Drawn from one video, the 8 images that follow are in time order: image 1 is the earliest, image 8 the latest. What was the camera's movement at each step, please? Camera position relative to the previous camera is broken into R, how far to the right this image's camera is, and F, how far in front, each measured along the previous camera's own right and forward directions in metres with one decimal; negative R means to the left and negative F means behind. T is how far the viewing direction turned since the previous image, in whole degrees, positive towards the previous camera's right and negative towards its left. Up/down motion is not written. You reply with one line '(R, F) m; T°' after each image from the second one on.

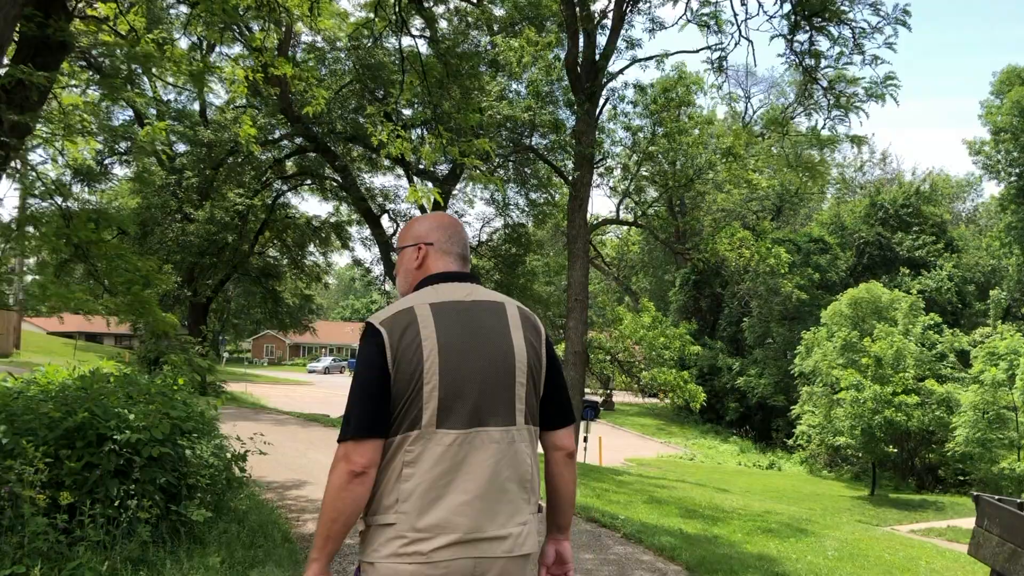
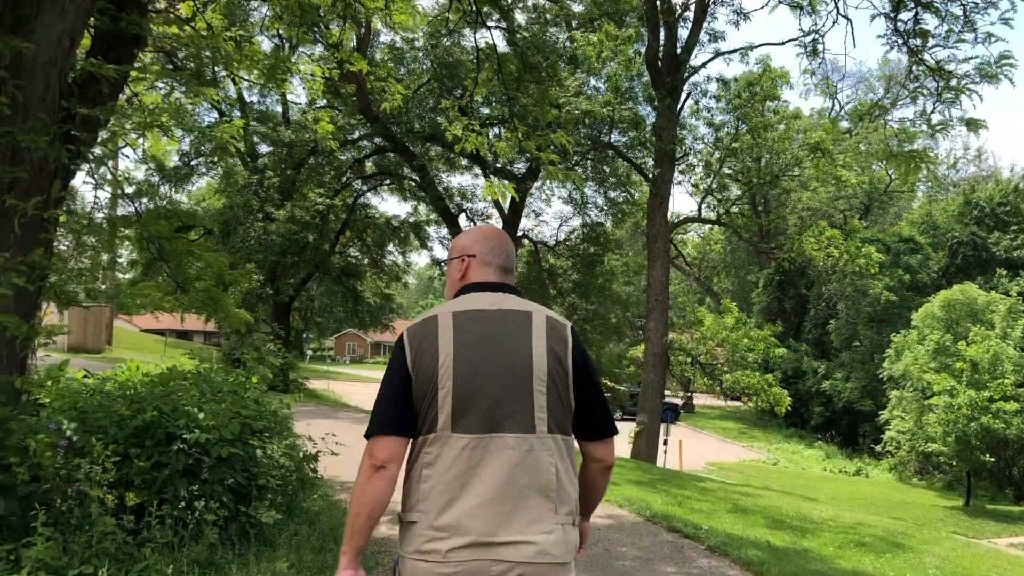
(0.0, +0.2) m; -6°
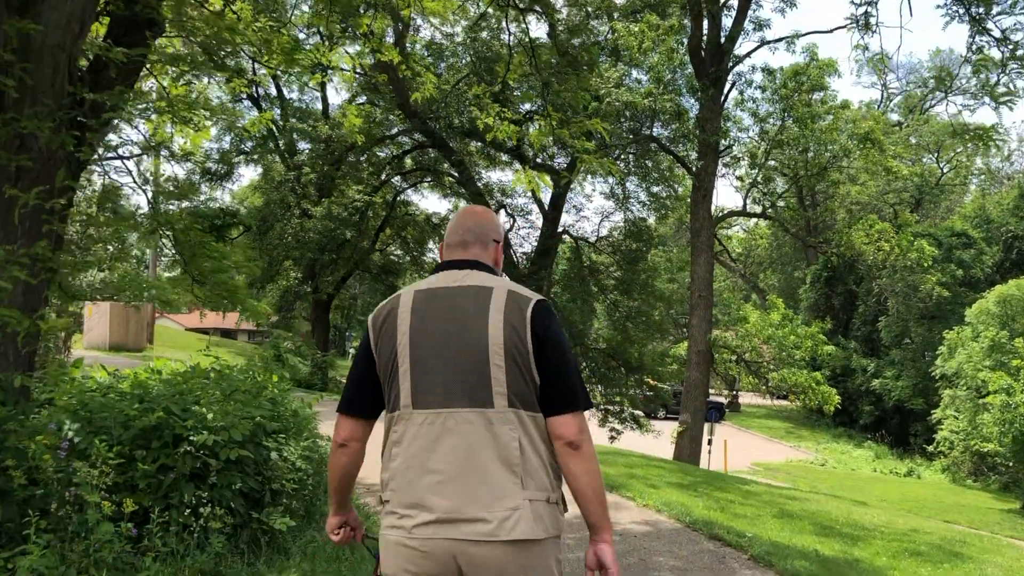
(+0.1, +0.2) m; -3°
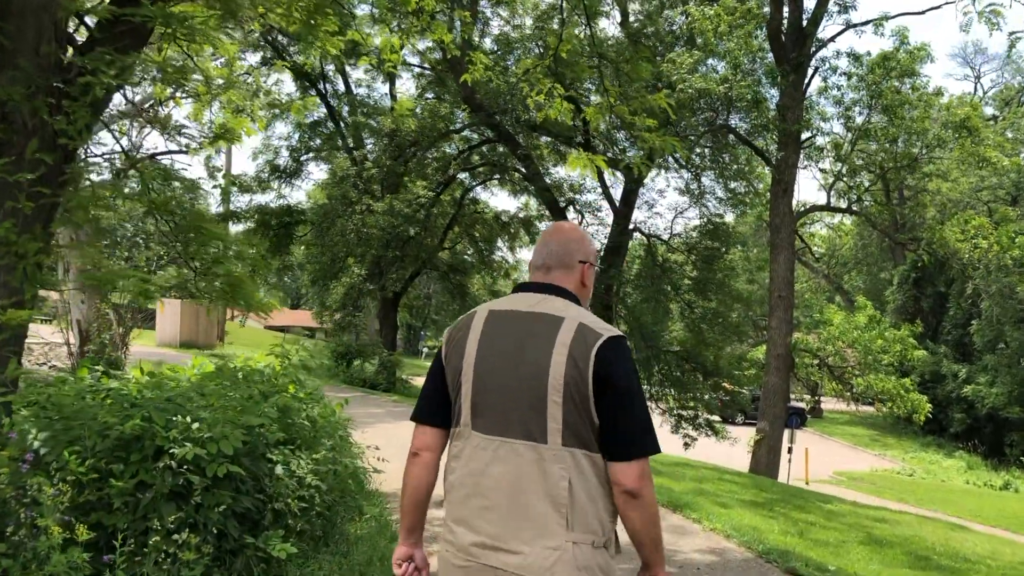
(+0.1, +0.5) m; -5°
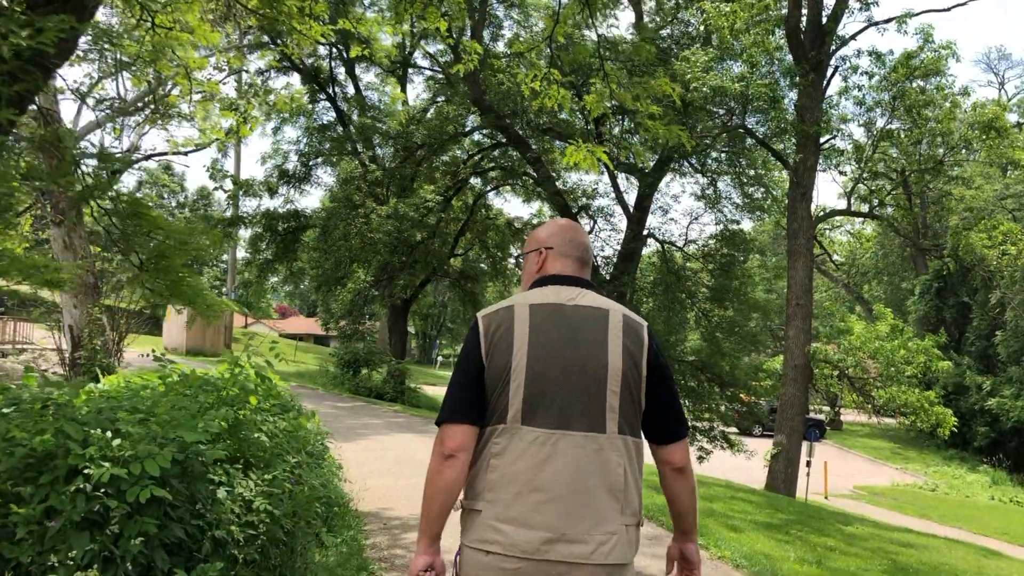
(+0.1, +0.4) m; -1°
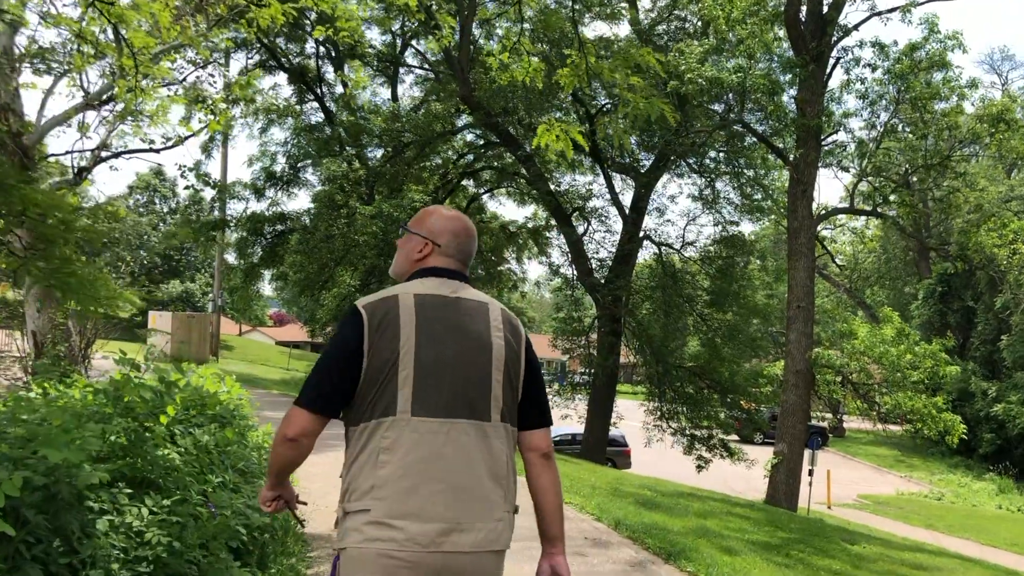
(+0.2, +0.4) m; 0°
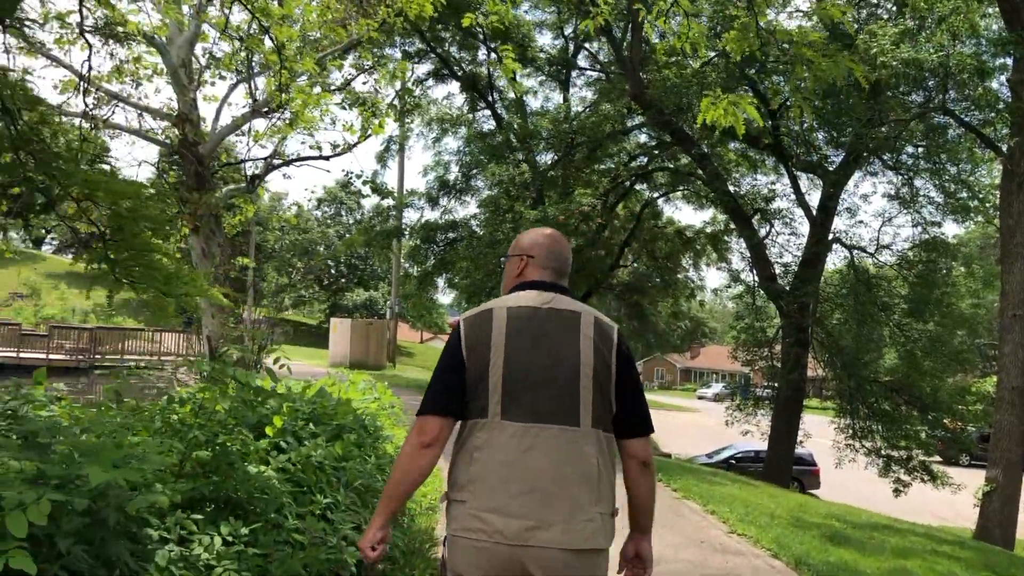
(+0.1, +0.3) m; -13°
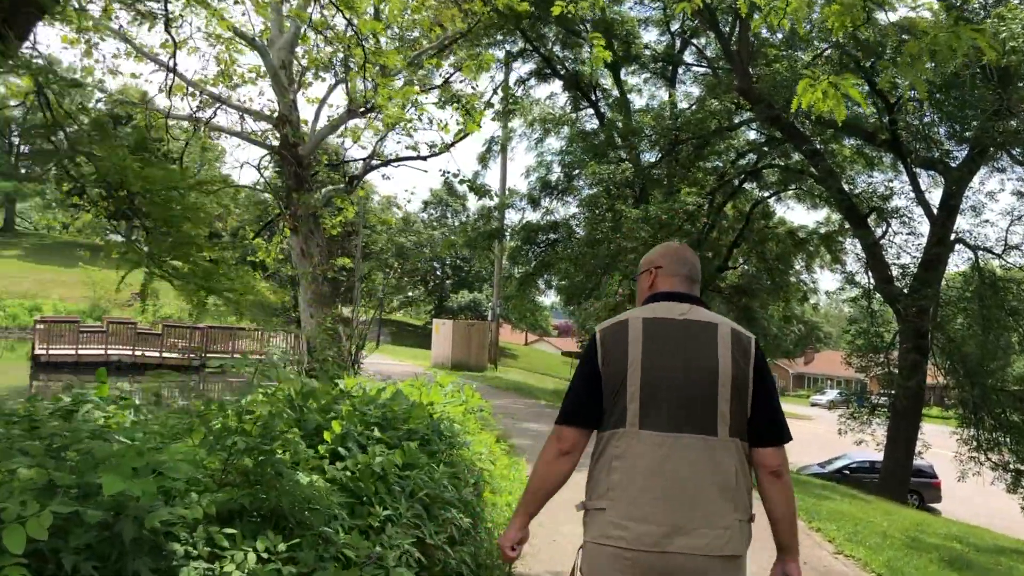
(+0.1, 0.0) m; -8°
